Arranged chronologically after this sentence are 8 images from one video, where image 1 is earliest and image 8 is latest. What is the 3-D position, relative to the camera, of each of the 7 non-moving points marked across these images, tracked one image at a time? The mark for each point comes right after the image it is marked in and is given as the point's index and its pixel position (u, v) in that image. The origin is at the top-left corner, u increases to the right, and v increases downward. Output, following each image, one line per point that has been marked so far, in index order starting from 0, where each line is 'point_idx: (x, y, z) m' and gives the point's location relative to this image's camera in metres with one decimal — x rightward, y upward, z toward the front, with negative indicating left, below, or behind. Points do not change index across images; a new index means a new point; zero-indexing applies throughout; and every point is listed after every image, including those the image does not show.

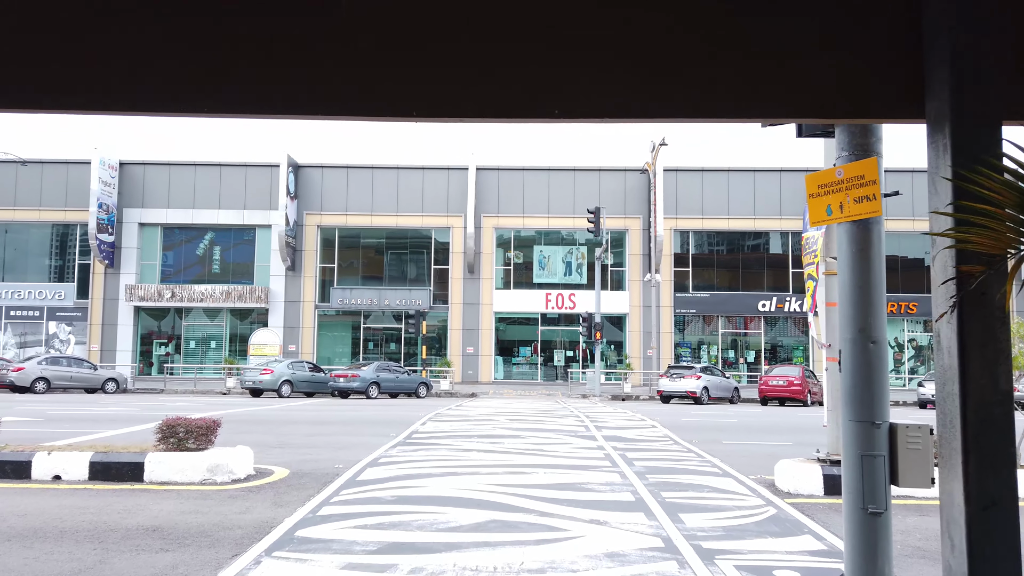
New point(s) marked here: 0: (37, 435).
0: (-7.8, -2.4, +12.4) m
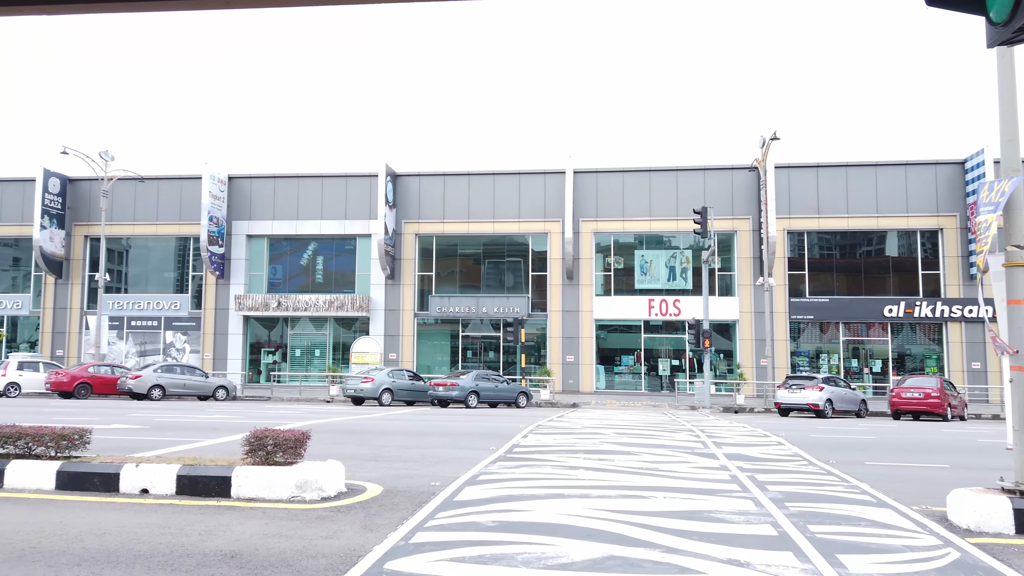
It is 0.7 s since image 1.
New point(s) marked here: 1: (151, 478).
0: (-6.1, -2.5, +12.2) m
1: (-4.1, -2.2, +8.6) m
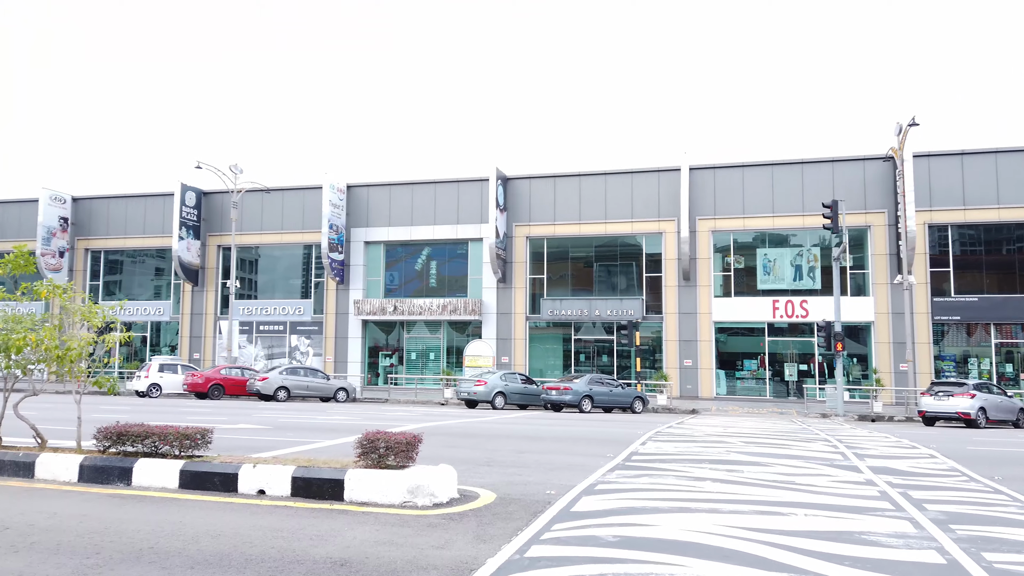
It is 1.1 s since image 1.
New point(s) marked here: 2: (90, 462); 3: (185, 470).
0: (-4.2, -2.6, +12.4) m
1: (-2.8, -2.2, +8.6) m
2: (-5.1, -2.1, +9.0) m
3: (-3.8, -2.1, +8.8) m
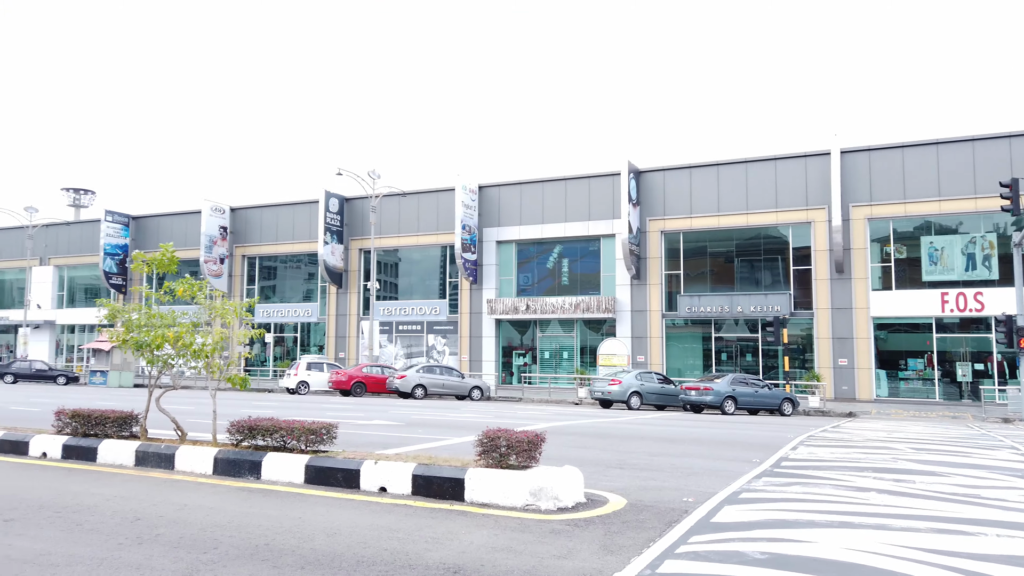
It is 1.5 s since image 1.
0: (-2.0, -2.5, +12.4) m
1: (-1.4, -2.1, +8.3) m
2: (-3.5, -2.0, +9.2) m
3: (-2.3, -2.1, +8.7) m
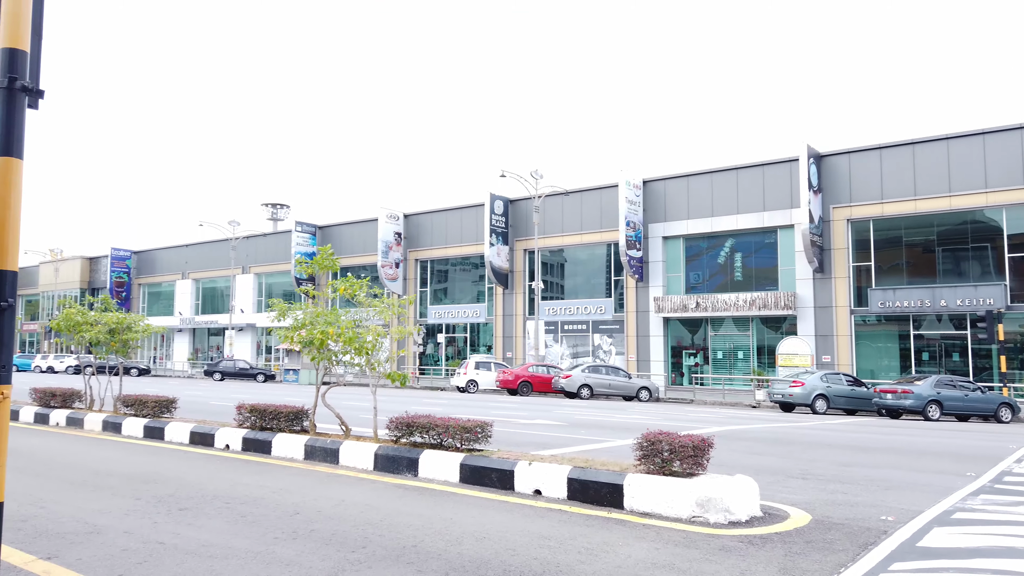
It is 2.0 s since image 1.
0: (+0.6, -2.5, +12.0) m
1: (+0.3, -2.0, +7.9) m
2: (-1.6, -2.0, +9.2) m
3: (-0.5, -2.0, +8.5) m
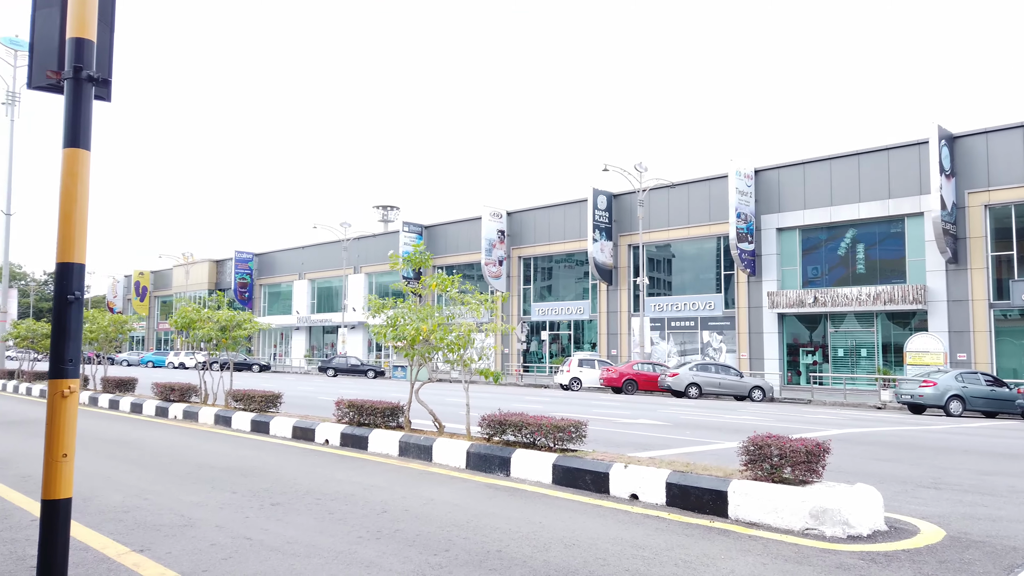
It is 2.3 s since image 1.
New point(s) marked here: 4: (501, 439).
0: (+2.1, -2.4, +11.5) m
1: (+1.3, -1.9, +7.4) m
2: (-0.4, -1.9, +9.0) m
3: (+0.5, -1.9, +8.1) m
4: (-0.1, -1.9, +9.2) m
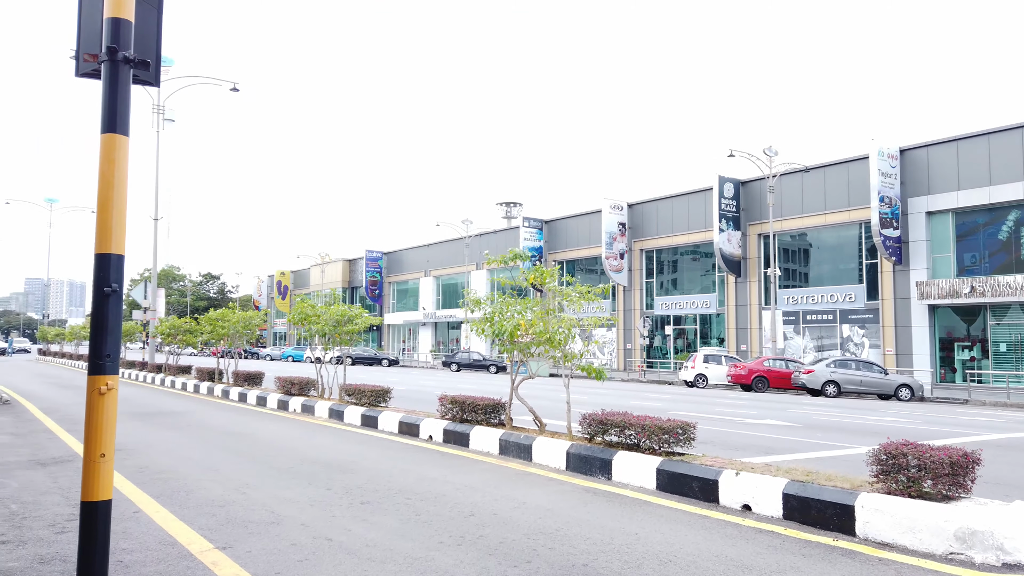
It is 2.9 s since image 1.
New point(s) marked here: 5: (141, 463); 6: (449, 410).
0: (+3.7, -2.2, +10.5) m
1: (+2.1, -1.8, +6.7) m
2: (+0.7, -1.8, +8.5) m
3: (+1.5, -1.8, +7.5) m
4: (+1.1, -1.8, +8.7) m
5: (-4.6, -2.2, +9.2) m
6: (-0.9, -1.8, +11.0) m
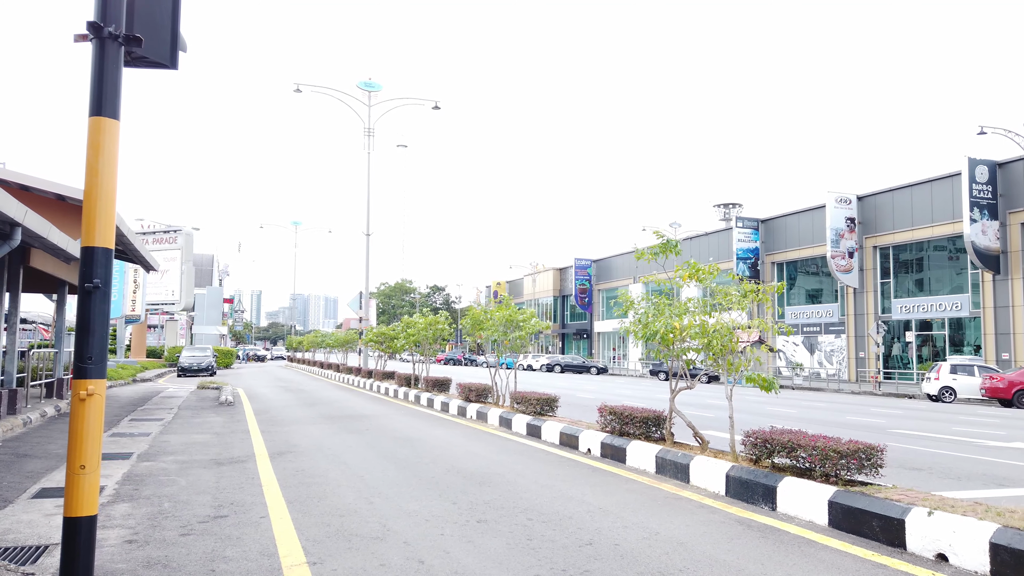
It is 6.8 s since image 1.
0: (+5.6, -2.1, +8.4) m
1: (+3.0, -1.7, +5.1) m
2: (+2.2, -1.8, +7.3) m
3: (+2.6, -1.7, +6.1) m
4: (+2.6, -1.7, +7.4) m
5: (-2.7, -2.2, +9.5) m
6: (+1.3, -1.8, +10.2) m
